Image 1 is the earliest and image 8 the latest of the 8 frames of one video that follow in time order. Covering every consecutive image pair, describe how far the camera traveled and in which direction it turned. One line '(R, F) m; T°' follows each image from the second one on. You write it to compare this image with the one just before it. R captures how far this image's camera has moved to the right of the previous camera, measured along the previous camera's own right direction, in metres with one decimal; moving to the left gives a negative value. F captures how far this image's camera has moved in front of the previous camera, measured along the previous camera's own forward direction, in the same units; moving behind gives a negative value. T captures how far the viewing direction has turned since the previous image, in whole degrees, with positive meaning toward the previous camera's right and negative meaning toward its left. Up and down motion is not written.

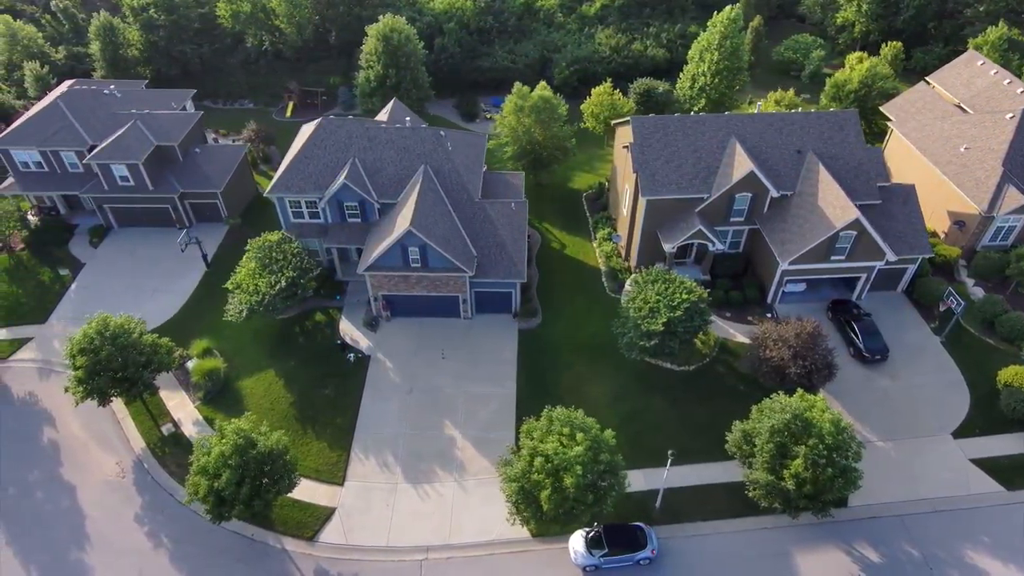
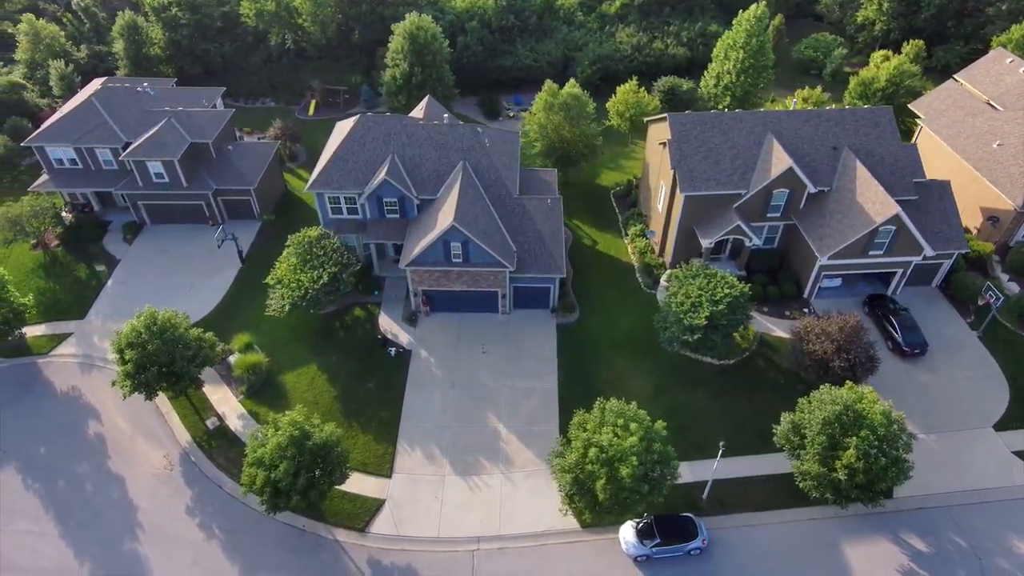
(-2.1, -0.3) m; 0°
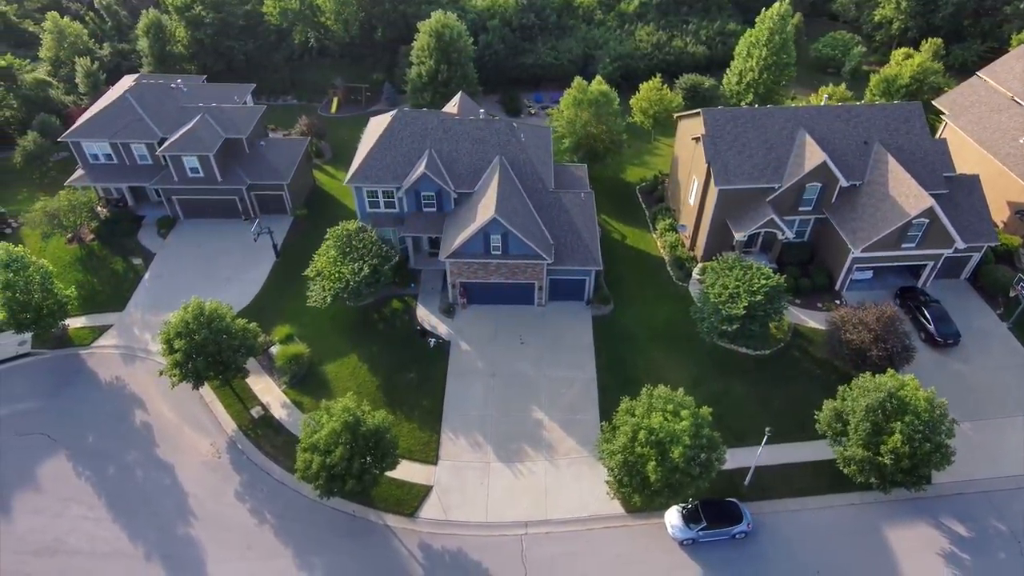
(-2.0, -0.6) m; 0°
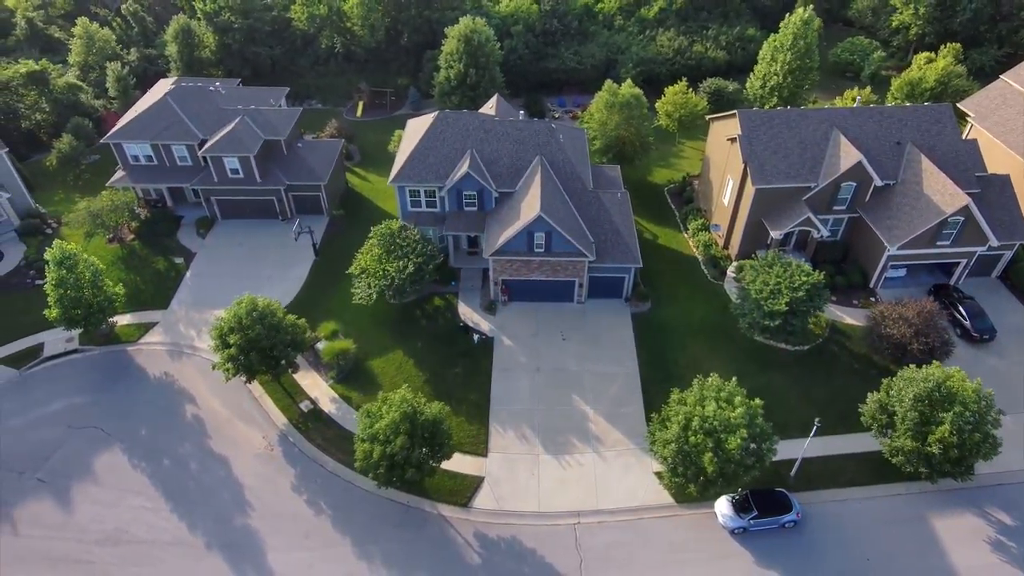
(-2.3, -0.7) m; 0°
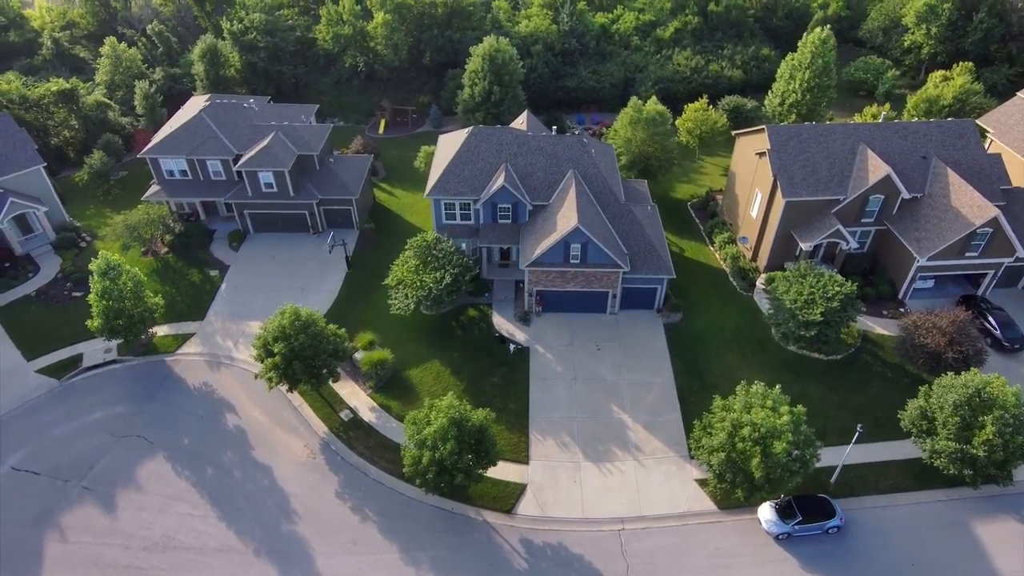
(-1.9, -0.6) m; 0°
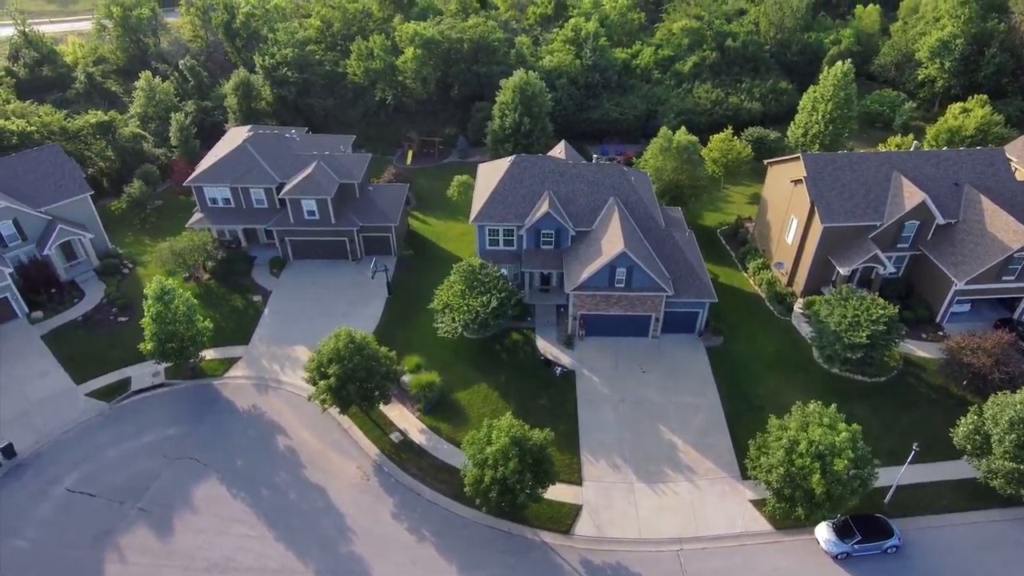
(-2.6, -0.7) m; 0°
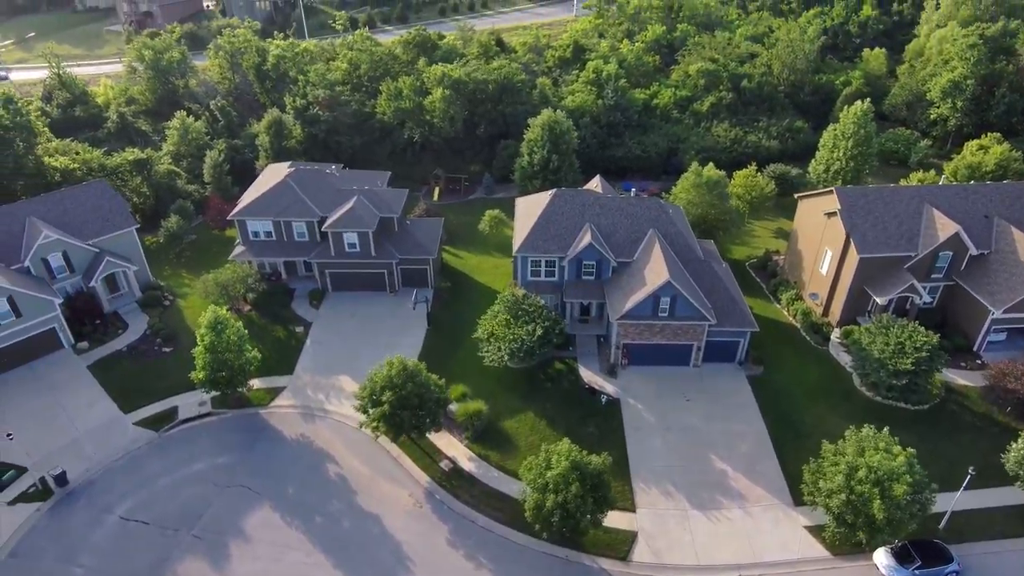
(-2.6, -0.7) m; 0°
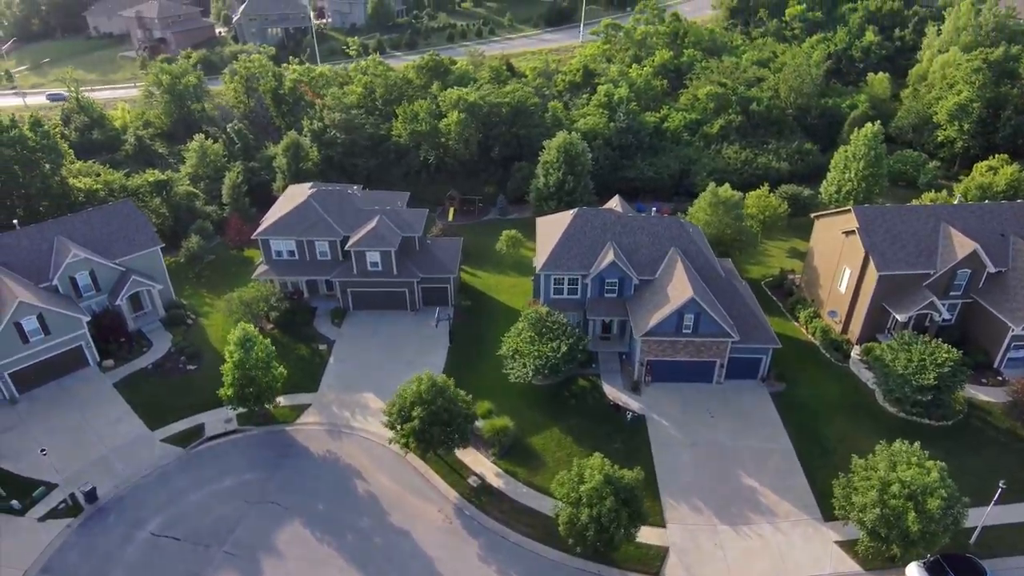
(-1.5, -0.5) m; 0°
